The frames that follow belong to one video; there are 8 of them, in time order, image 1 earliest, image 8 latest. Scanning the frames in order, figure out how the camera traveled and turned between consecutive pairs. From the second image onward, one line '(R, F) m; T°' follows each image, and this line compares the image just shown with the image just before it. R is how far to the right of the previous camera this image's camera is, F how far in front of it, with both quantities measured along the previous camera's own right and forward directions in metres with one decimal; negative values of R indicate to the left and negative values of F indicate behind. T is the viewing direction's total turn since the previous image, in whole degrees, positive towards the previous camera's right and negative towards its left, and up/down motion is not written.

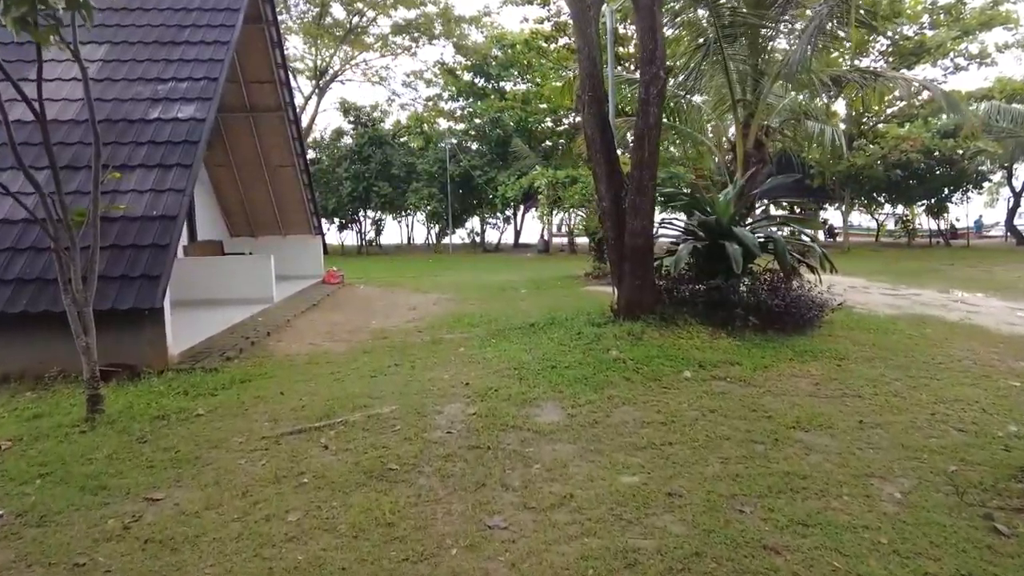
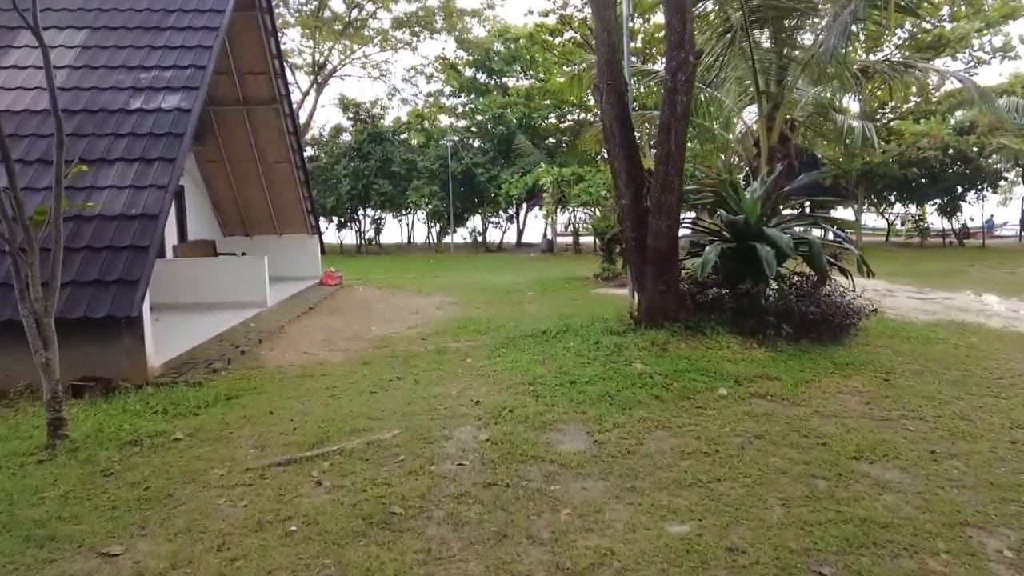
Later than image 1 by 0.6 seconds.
(-0.1, +0.5) m; 0°
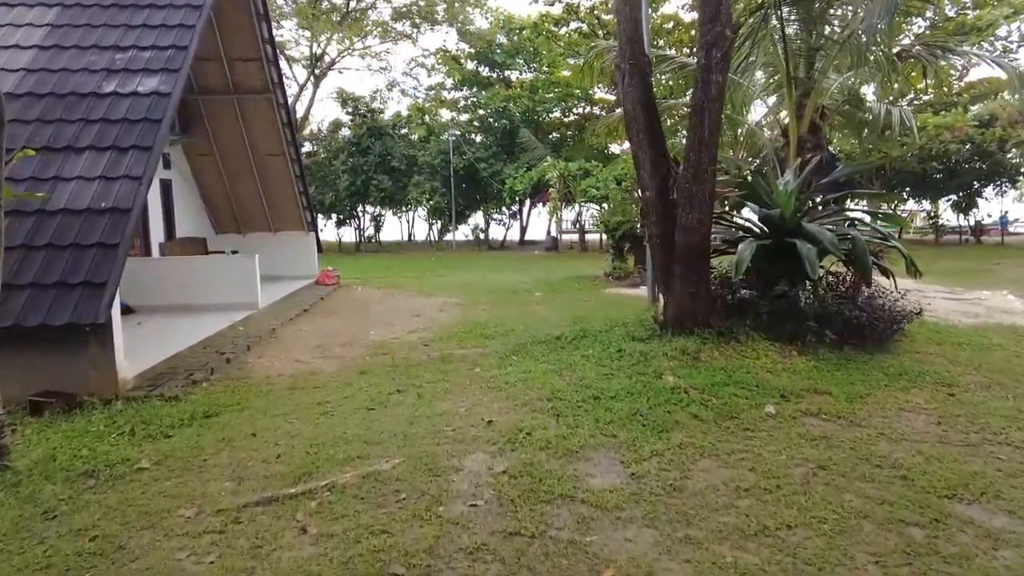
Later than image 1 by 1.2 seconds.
(-0.1, +0.6) m; 0°
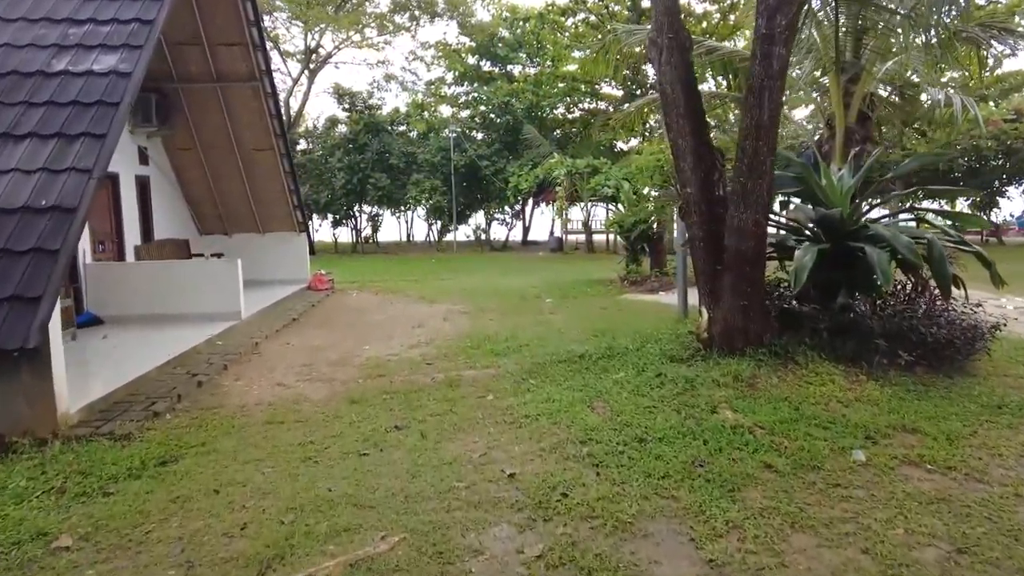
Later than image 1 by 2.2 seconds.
(-0.1, +0.8) m; 0°
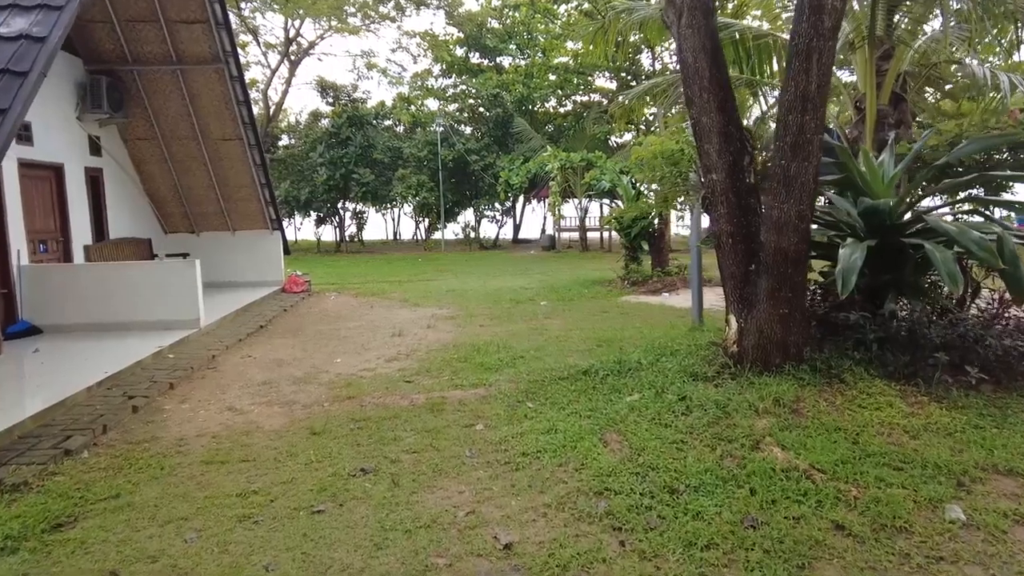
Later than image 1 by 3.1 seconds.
(0.0, +0.8) m; +1°
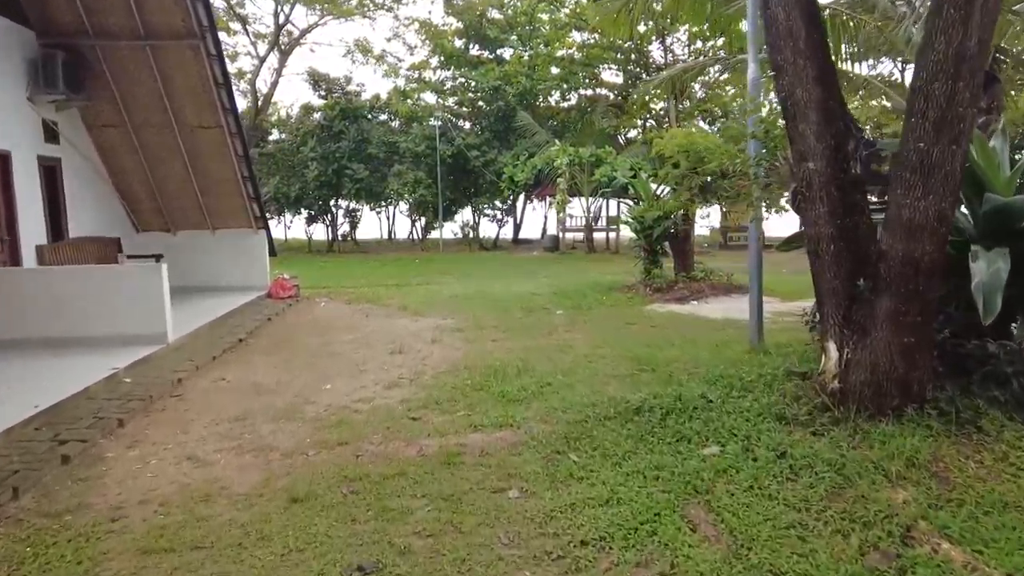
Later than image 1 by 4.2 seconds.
(-0.2, +0.9) m; +1°
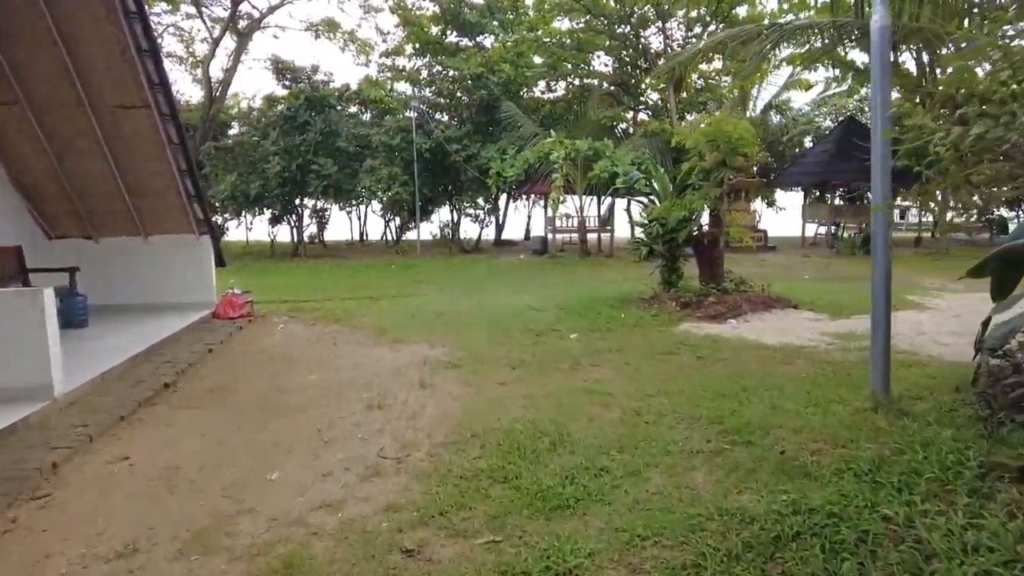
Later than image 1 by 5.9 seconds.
(-0.3, +1.5) m; +2°
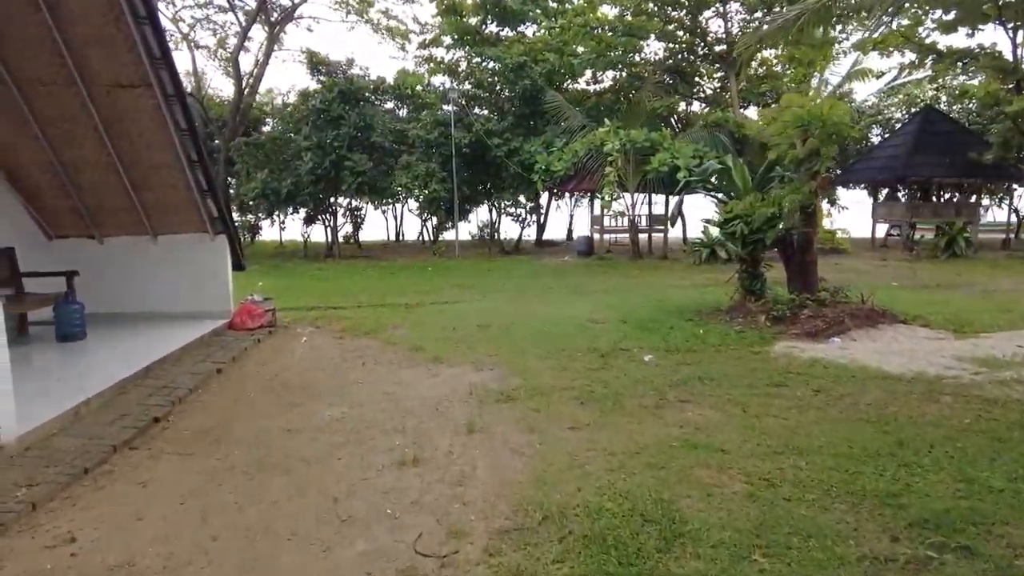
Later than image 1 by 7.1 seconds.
(-0.2, +1.1) m; -3°
